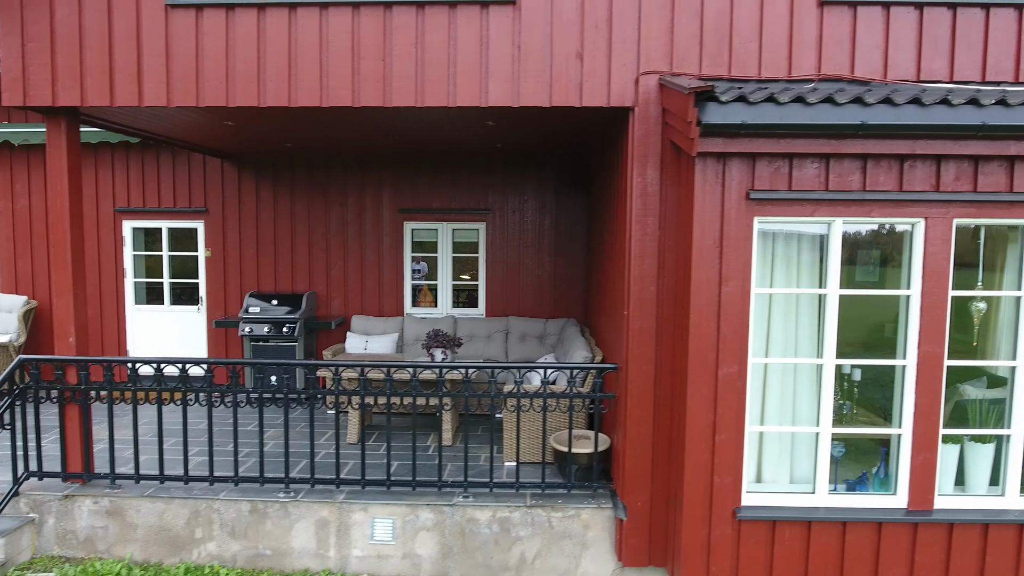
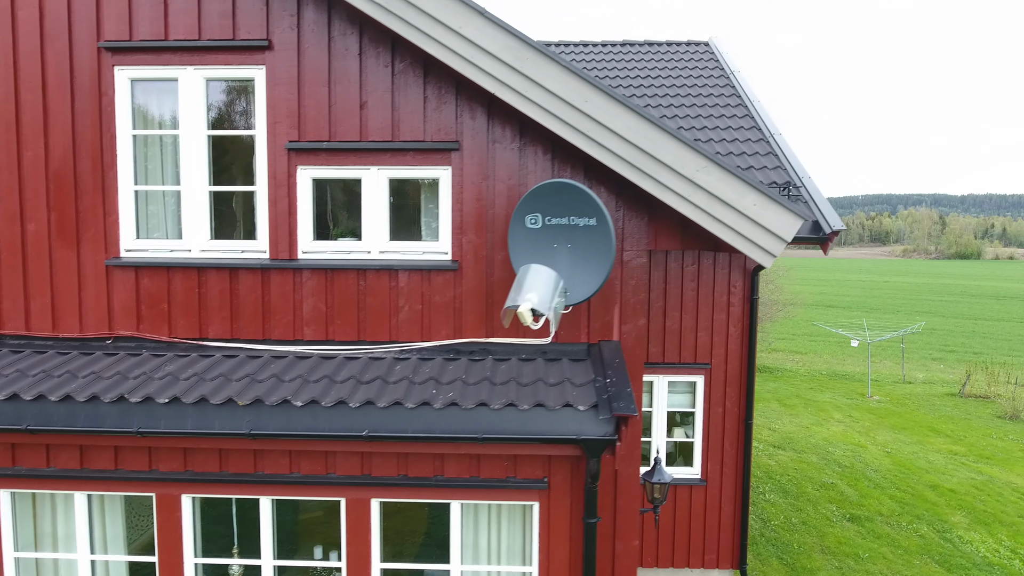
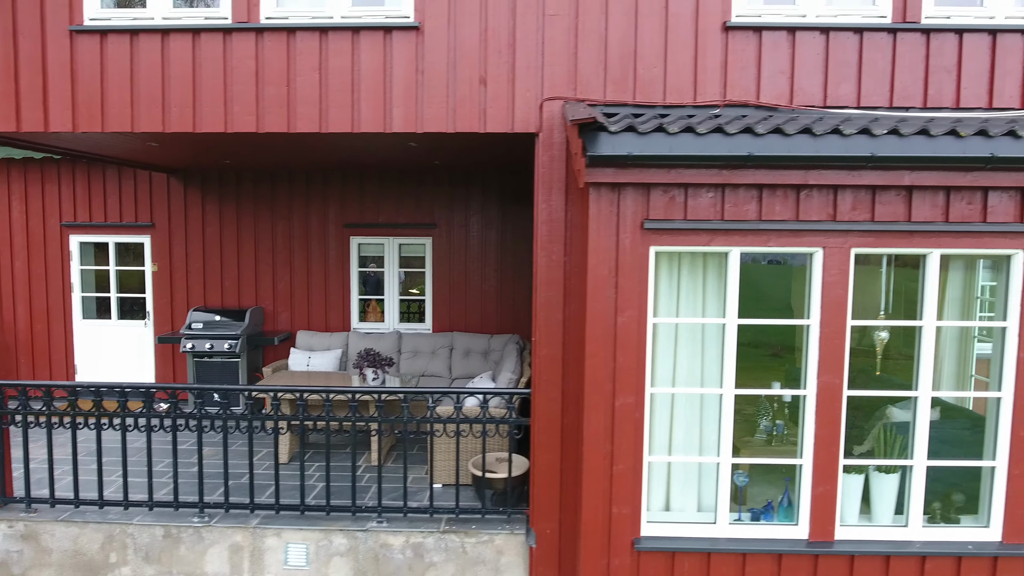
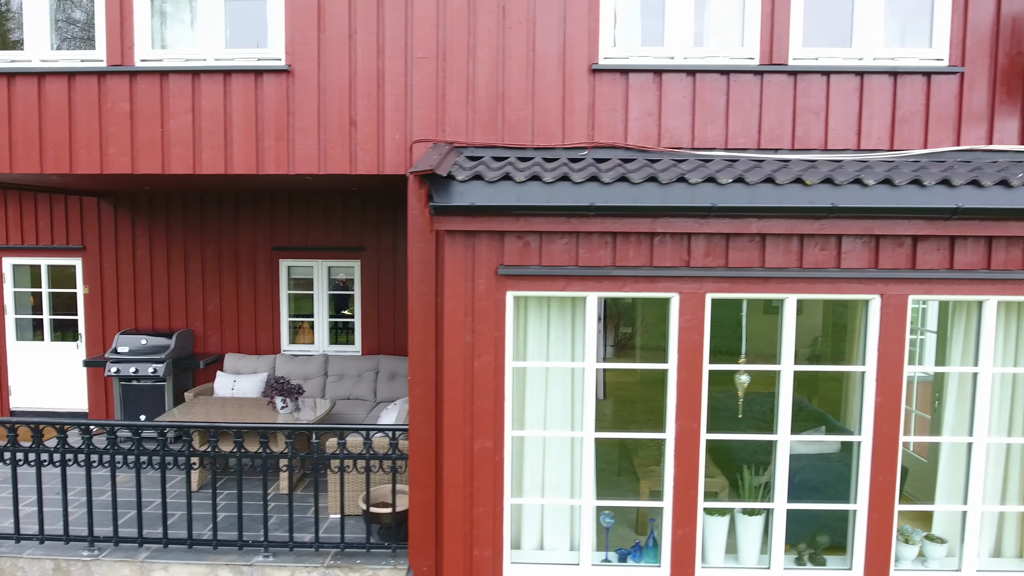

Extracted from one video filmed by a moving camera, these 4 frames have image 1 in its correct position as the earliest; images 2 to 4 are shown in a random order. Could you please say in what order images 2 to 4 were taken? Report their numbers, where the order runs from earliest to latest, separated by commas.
3, 4, 2
